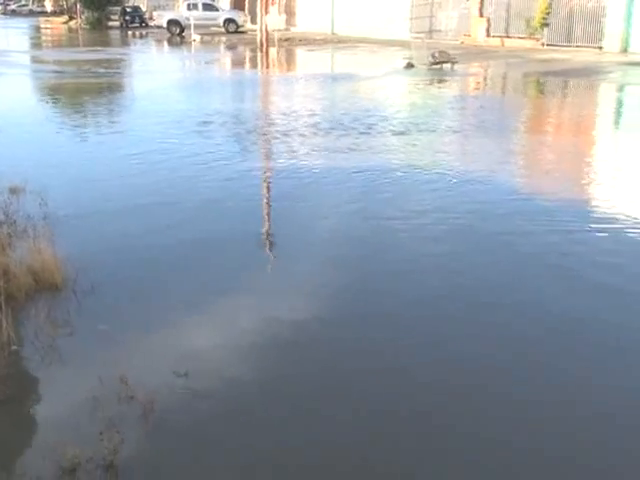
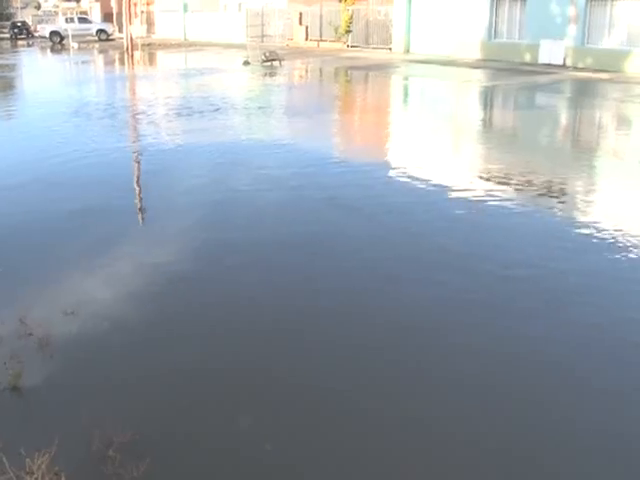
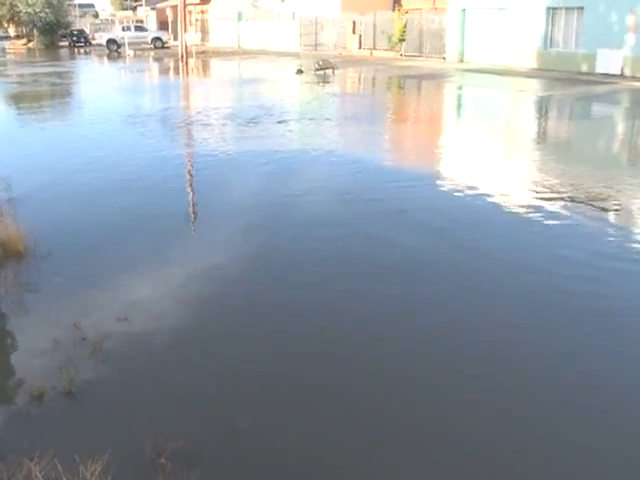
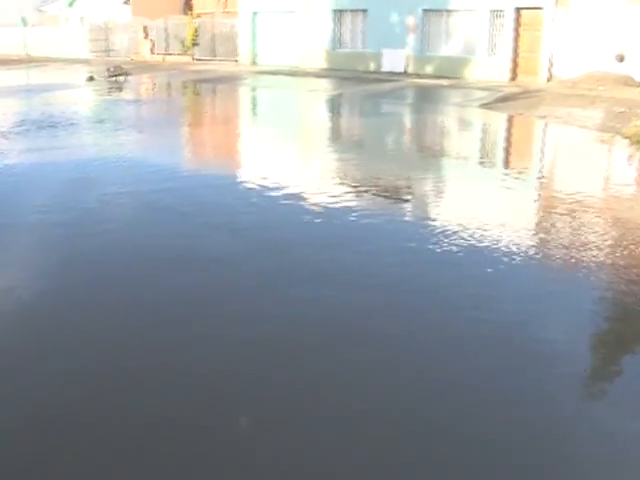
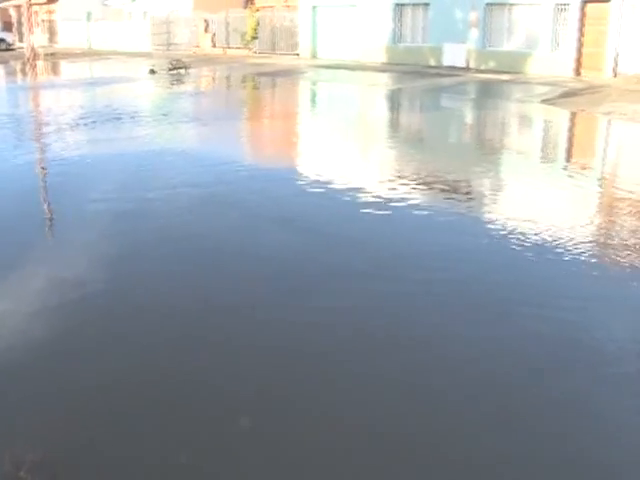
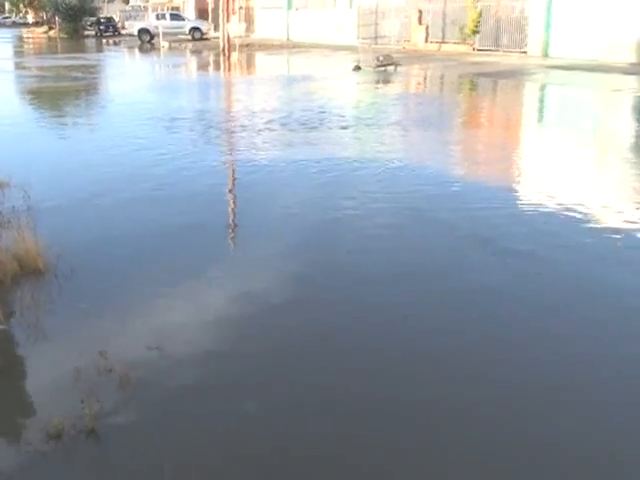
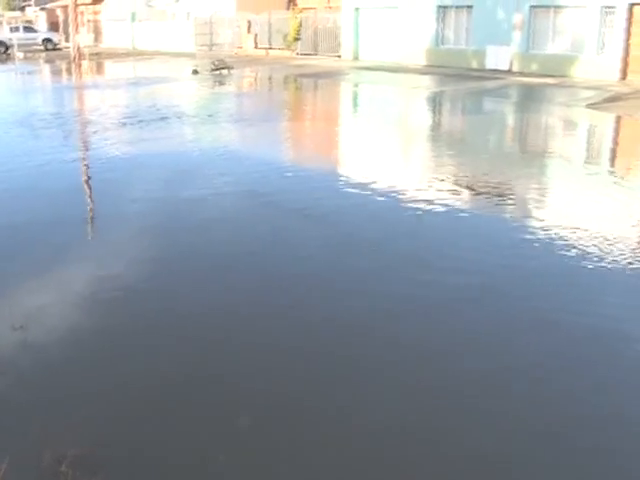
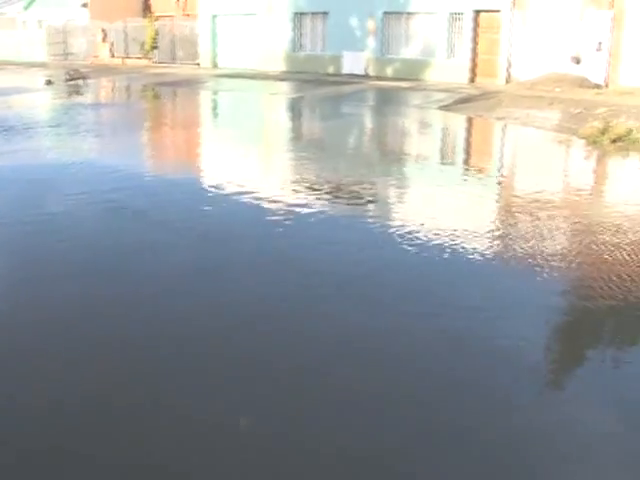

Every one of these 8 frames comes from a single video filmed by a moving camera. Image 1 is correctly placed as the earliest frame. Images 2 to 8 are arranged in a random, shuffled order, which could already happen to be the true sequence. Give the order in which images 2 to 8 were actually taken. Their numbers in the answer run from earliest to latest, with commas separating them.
6, 3, 2, 7, 5, 4, 8
